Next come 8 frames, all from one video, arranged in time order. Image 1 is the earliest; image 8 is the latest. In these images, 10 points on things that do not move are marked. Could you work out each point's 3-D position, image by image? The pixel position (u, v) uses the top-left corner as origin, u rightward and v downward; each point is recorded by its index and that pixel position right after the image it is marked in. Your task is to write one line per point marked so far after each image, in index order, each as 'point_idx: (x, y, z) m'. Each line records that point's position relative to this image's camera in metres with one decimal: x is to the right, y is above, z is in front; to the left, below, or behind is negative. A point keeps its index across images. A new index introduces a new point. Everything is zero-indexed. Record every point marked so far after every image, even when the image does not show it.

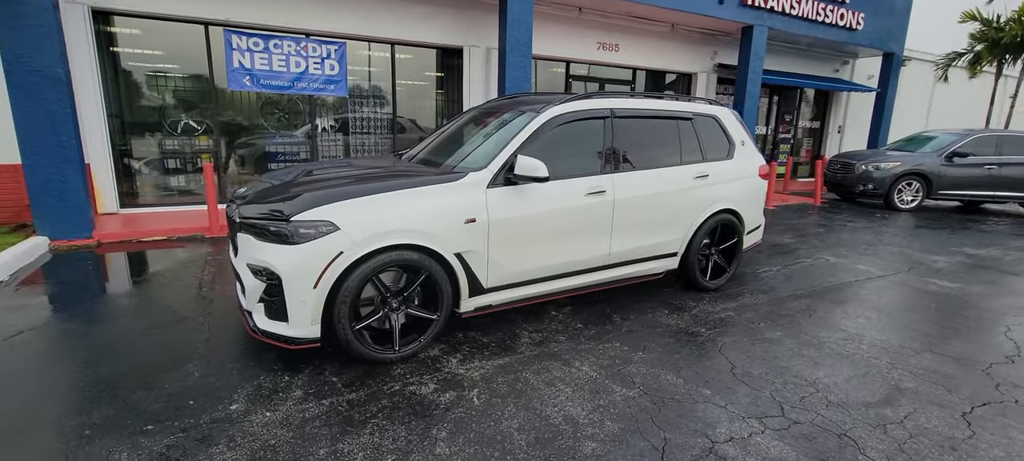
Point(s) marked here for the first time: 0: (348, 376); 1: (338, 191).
0: (-1.1, -0.9, +3.1) m
1: (-1.1, +0.3, +3.1) m
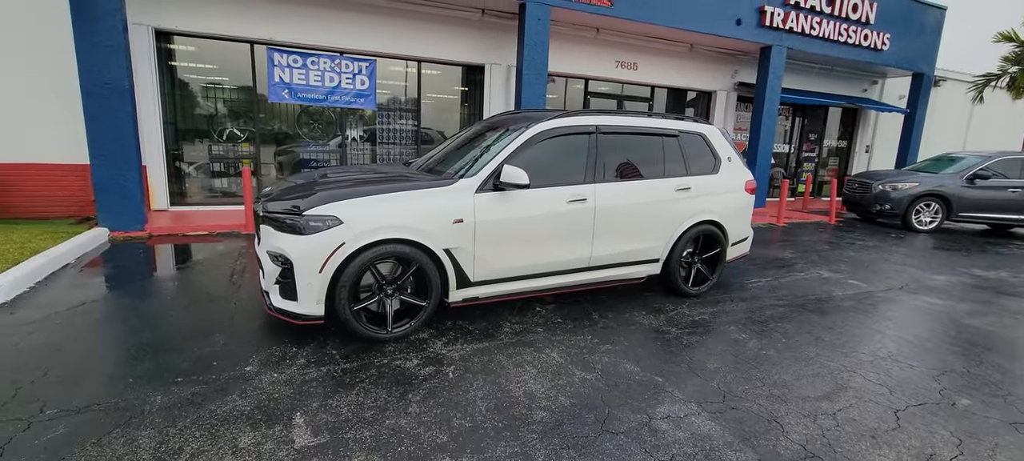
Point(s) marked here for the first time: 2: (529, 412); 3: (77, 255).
0: (-1.3, -0.9, +3.6) m
1: (-1.3, +0.3, +3.6) m
2: (+0.1, -1.1, +2.9) m
3: (-5.2, -0.3, +5.7) m
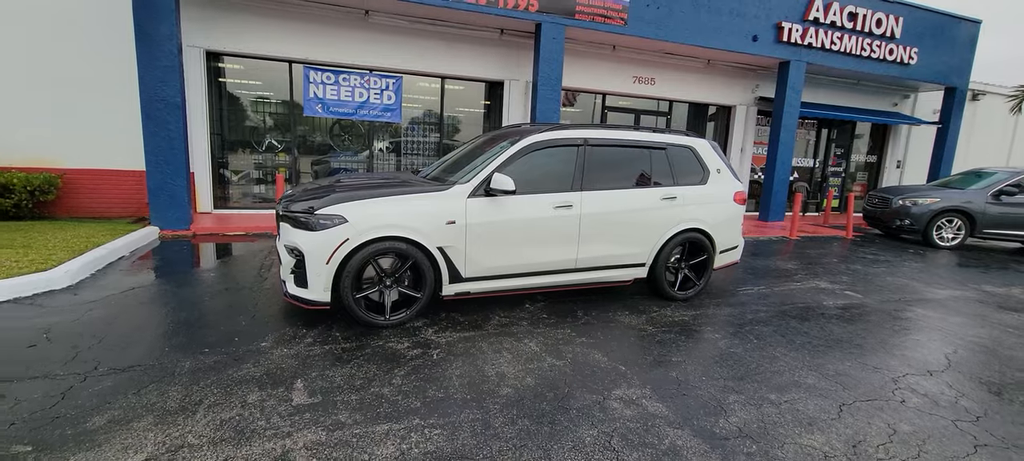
0: (-1.4, -0.9, +4.0) m
1: (-1.4, +0.3, +4.2) m
2: (-0.1, -1.1, +3.3) m
3: (-5.2, -0.3, +6.5) m
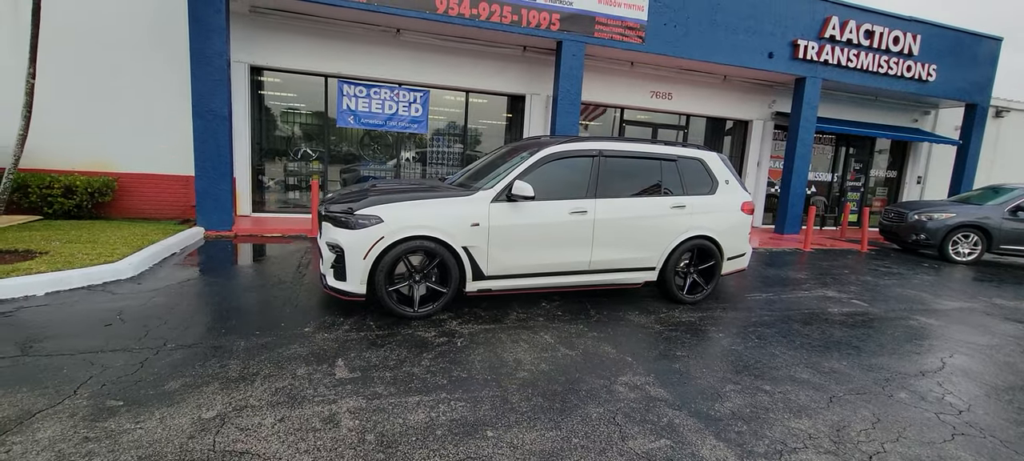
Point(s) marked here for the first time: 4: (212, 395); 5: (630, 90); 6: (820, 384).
0: (-1.2, -0.9, +4.5) m
1: (-1.2, +0.3, +4.6) m
2: (0.0, -1.1, +3.6) m
3: (-4.9, -0.2, +7.1) m
4: (-1.9, -1.1, +3.1) m
5: (+2.9, +3.5, +11.7) m
6: (+2.4, -1.2, +3.8) m
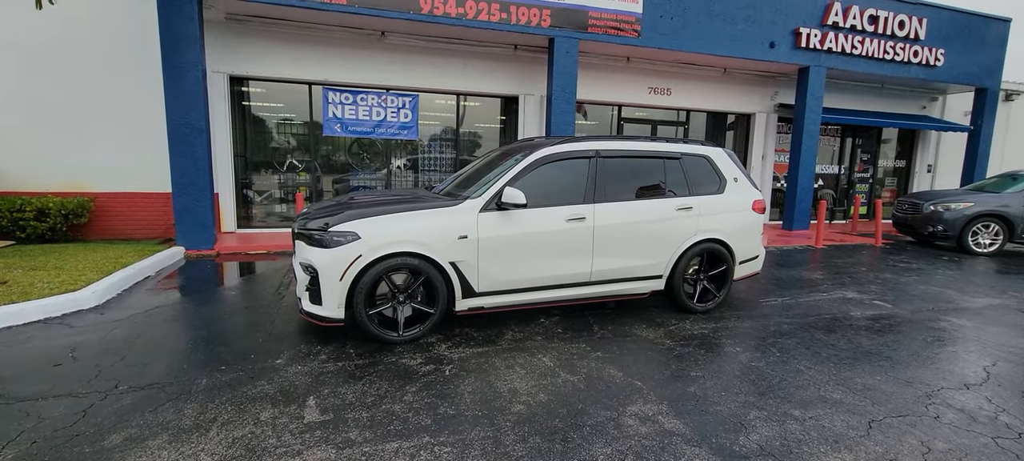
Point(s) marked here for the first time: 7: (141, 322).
0: (-1.3, -1.0, +4.1) m
1: (-1.3, +0.2, +4.2) m
2: (0.0, -1.2, +3.2) m
3: (-5.0, -0.5, +6.7) m
4: (-2.0, -1.2, +2.7) m
5: (+2.7, +3.4, +11.3) m
6: (+2.4, -1.2, +3.3) m
7: (-3.6, -0.9, +4.7) m
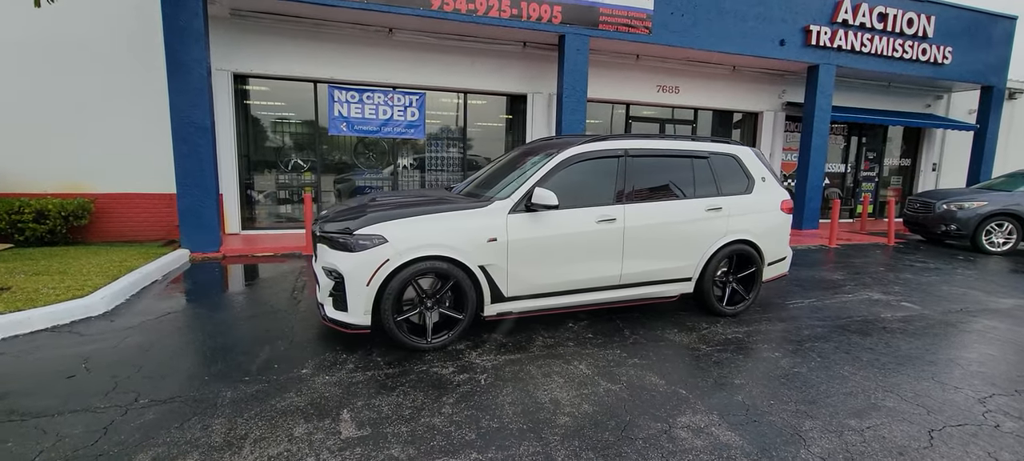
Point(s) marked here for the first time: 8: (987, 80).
0: (-1.0, -1.0, +3.9) m
1: (-1.0, +0.1, +4.0) m
2: (+0.3, -1.2, +3.1) m
3: (-4.7, -0.6, +6.5) m
4: (-1.7, -1.3, +2.5) m
5: (+2.9, +3.4, +11.2) m
6: (+2.7, -1.2, +3.2) m
7: (-3.4, -0.9, +4.5) m
8: (+12.3, +3.9, +12.4) m
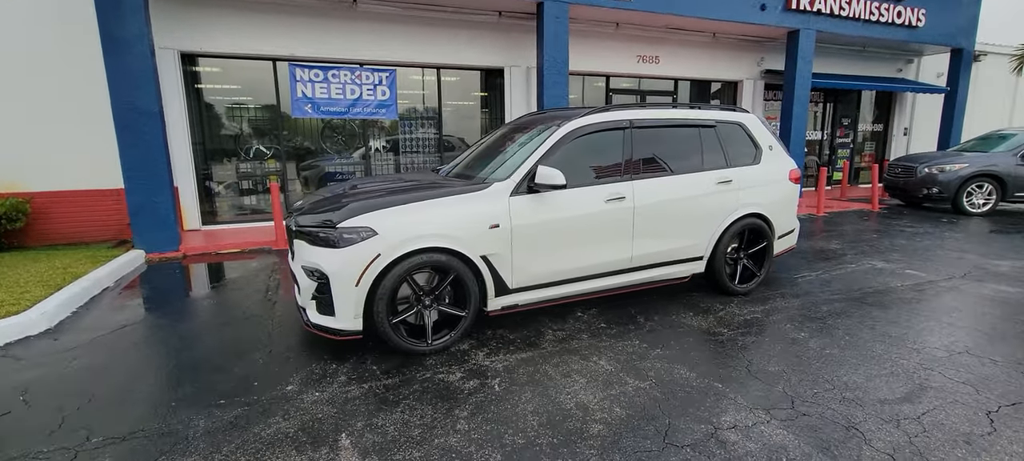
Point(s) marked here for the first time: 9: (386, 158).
0: (-0.9, -1.0, +3.4) m
1: (-1.0, +0.2, +3.5) m
2: (+0.4, -1.1, +2.7) m
3: (-4.8, -0.6, +5.8) m
4: (-1.5, -1.3, +2.0) m
5: (+2.3, +4.0, +10.8) m
6: (+2.8, -1.0, +3.0) m
7: (-3.3, -1.0, +3.9) m
8: (+11.6, +4.9, +12.5) m
9: (-2.5, +1.5, +9.7) m
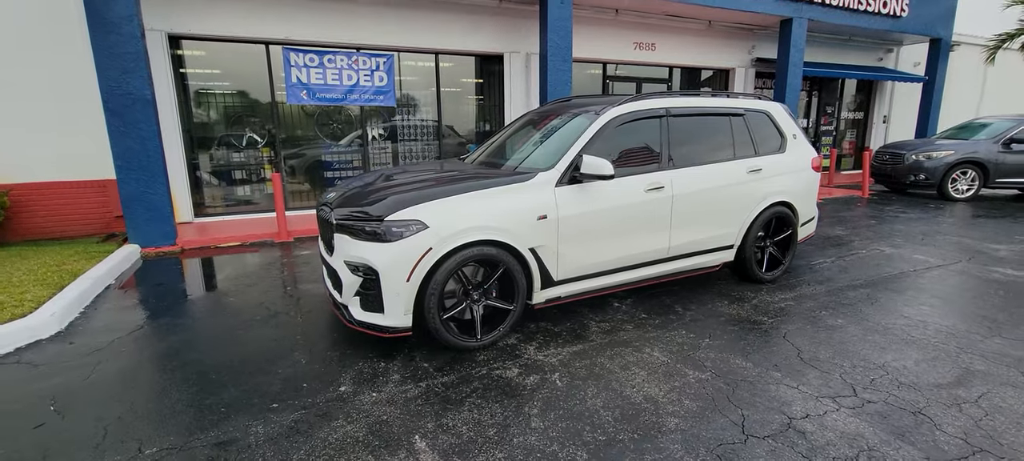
0: (-0.5, -0.9, +3.4) m
1: (-0.6, +0.3, +3.4) m
2: (+0.8, -1.1, +2.7) m
3: (-4.6, -0.5, +5.5) m
4: (-1.0, -1.3, +1.9) m
5: (+2.3, +4.2, +10.7) m
6: (+3.2, -0.9, +3.1) m
7: (-3.0, -0.9, +3.7) m
8: (+11.4, +5.3, +12.9) m
9: (-2.5, +1.7, +9.4) m
